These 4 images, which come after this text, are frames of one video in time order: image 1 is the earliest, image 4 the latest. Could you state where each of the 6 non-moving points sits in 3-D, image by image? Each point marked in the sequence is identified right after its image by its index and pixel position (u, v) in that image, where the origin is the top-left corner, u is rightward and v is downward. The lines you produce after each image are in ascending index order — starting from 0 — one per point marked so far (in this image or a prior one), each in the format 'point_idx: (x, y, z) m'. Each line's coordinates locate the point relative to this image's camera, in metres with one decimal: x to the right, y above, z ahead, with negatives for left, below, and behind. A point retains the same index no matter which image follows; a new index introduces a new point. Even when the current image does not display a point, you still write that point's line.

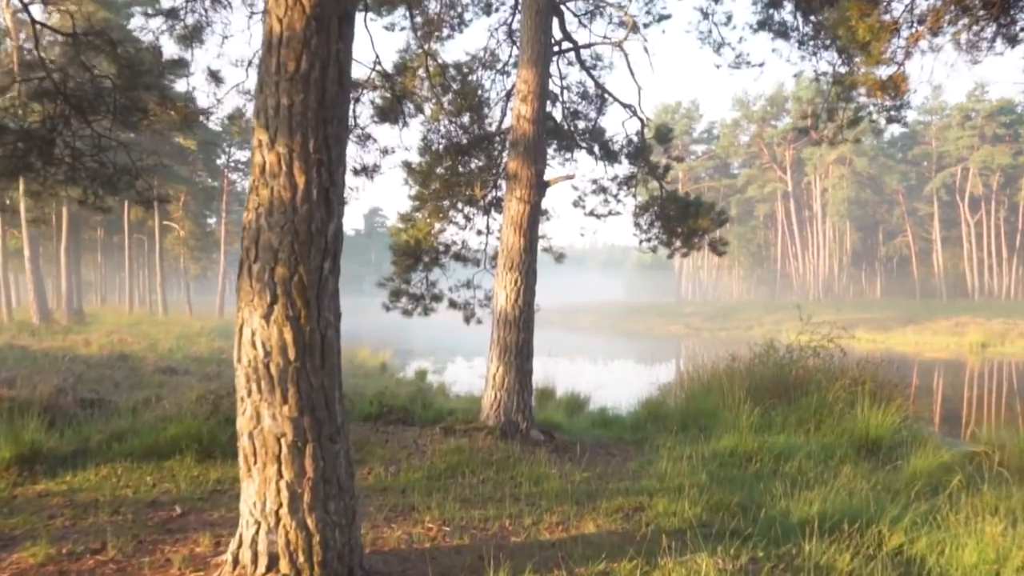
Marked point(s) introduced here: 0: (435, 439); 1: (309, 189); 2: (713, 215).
0: (-0.7, -1.4, +7.1) m
1: (-0.8, +0.4, +3.2) m
2: (+2.4, +0.9, +9.3) m
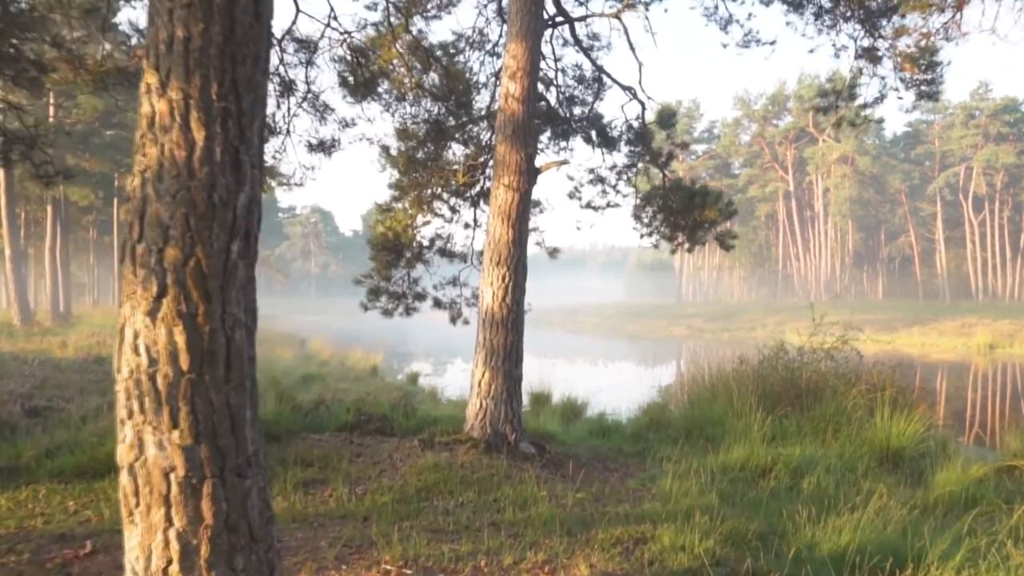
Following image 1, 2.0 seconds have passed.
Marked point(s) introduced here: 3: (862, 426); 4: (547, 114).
0: (-0.8, -1.3, +6.3) m
1: (-0.9, +0.4, +2.4) m
2: (+2.3, +0.9, +8.6) m
3: (+3.6, -1.4, +8.2) m
4: (+0.4, +2.0, +9.1) m
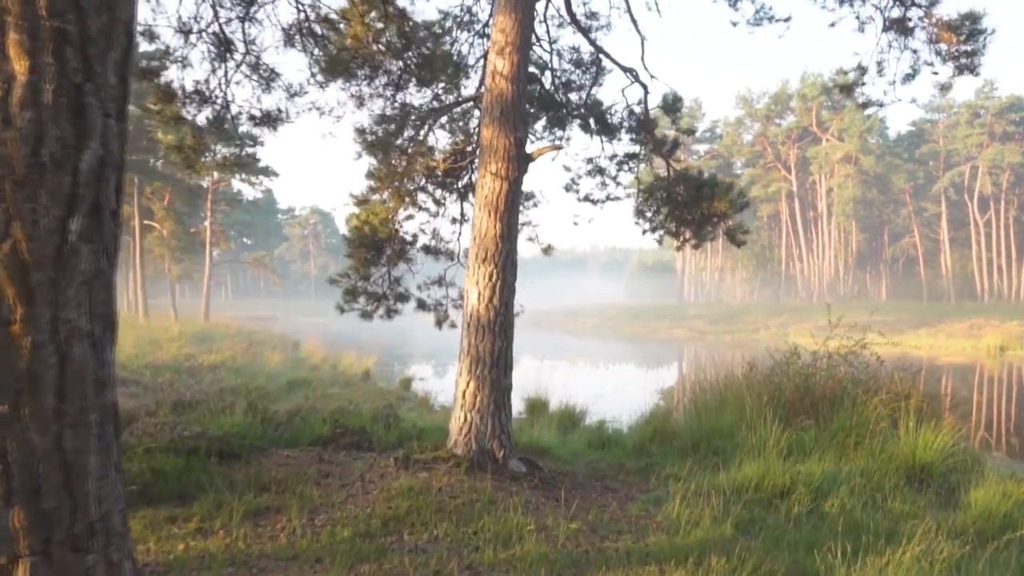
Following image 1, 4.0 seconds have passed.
0: (-0.9, -1.3, +5.6) m
1: (-1.0, +0.5, +1.7) m
2: (+2.2, +0.9, +7.9) m
3: (+3.6, -1.4, +7.5) m
4: (+0.3, +2.0, +8.3) m
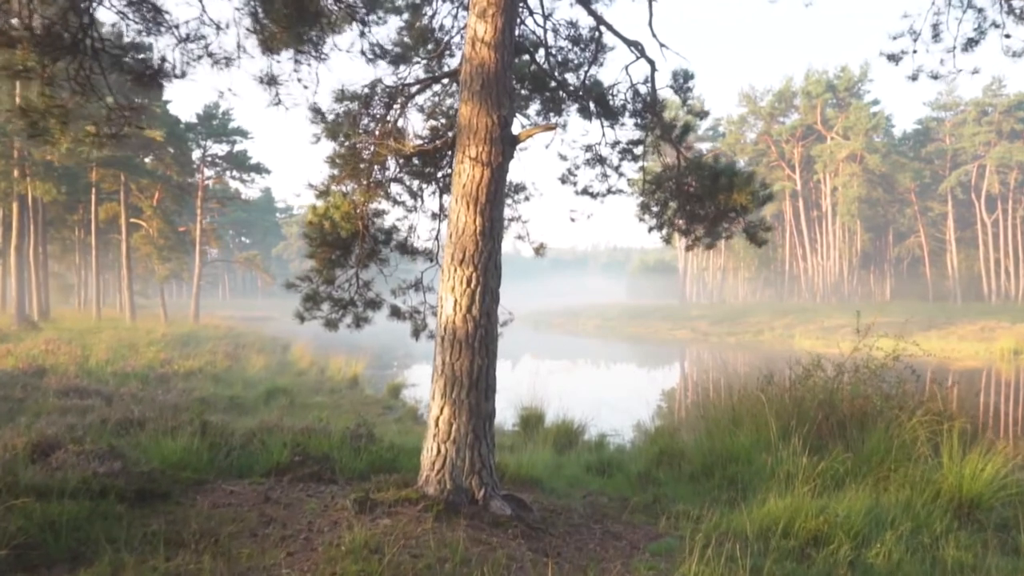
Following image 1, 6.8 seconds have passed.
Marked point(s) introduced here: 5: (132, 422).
0: (-1.0, -1.4, +4.6) m
1: (-1.1, +0.4, +0.7) m
2: (+2.1, +0.8, +6.9) m
3: (+3.4, -1.5, +6.5) m
4: (+0.2, +2.0, +7.4) m
5: (-3.7, -1.3, +7.7) m
